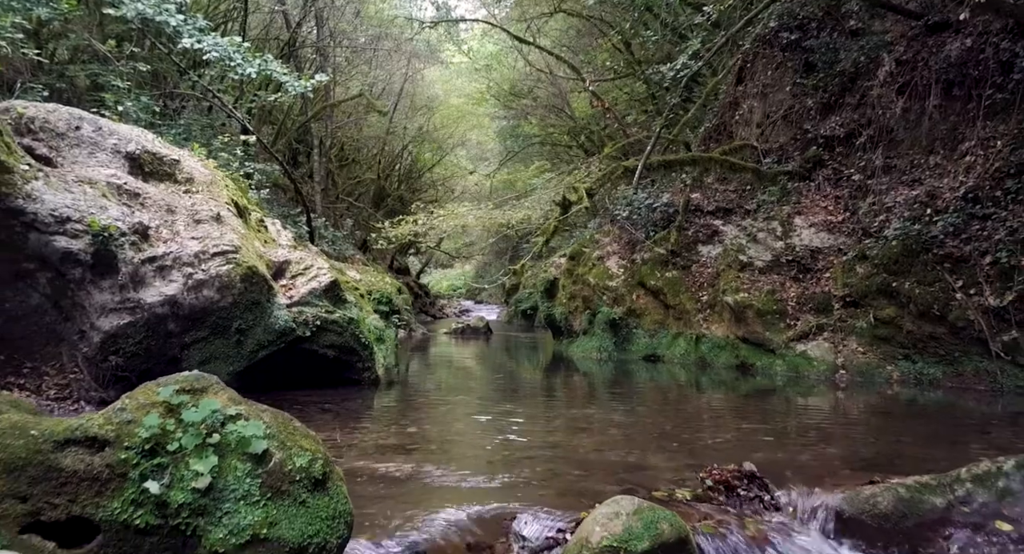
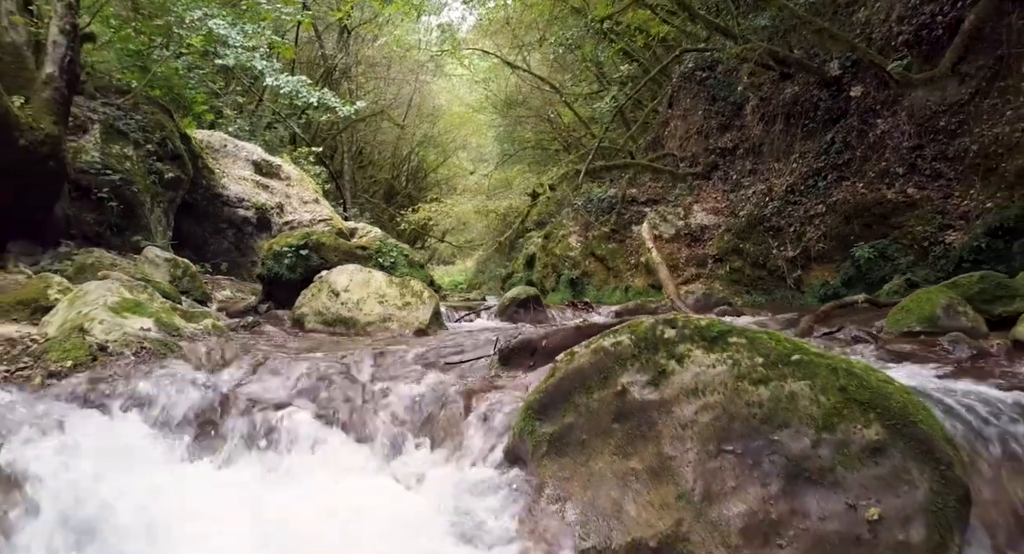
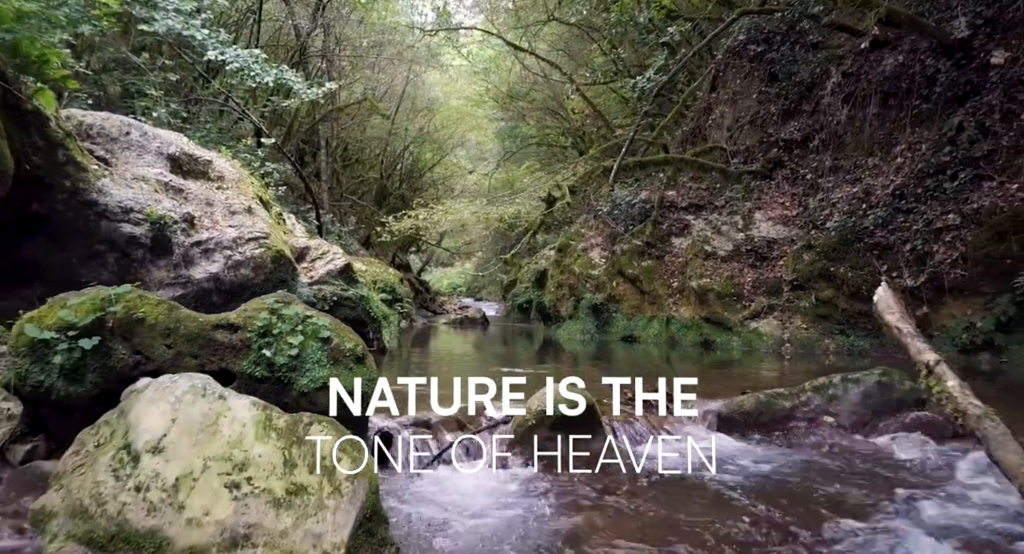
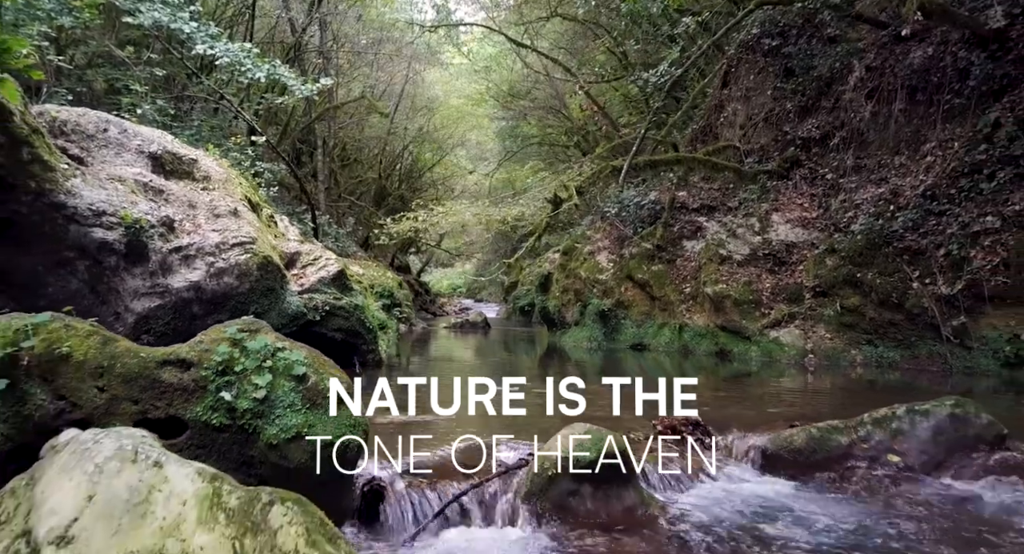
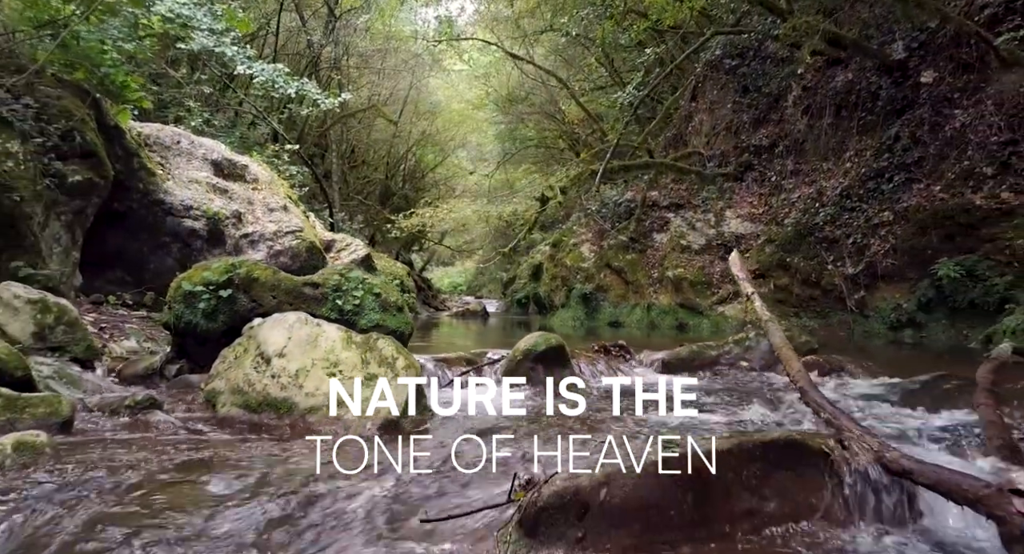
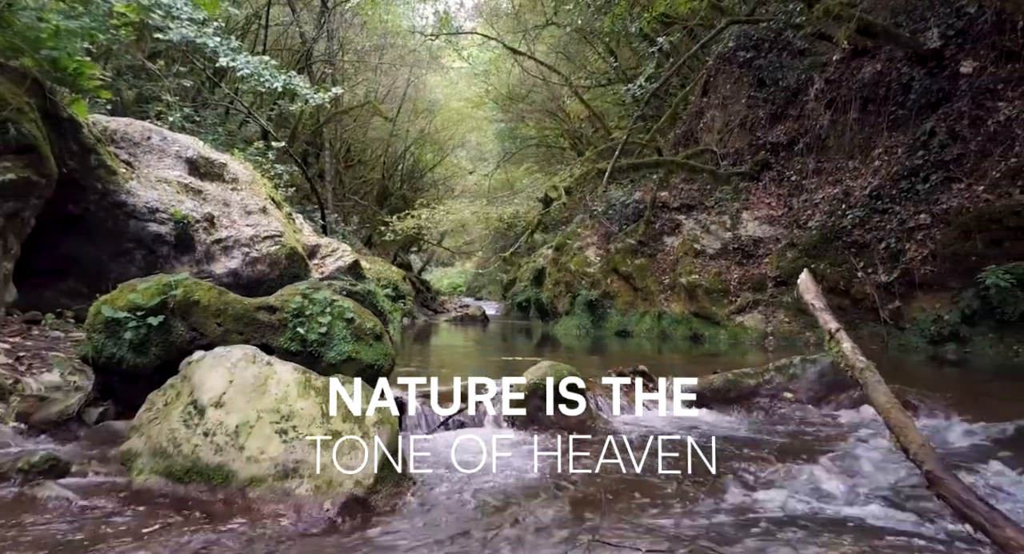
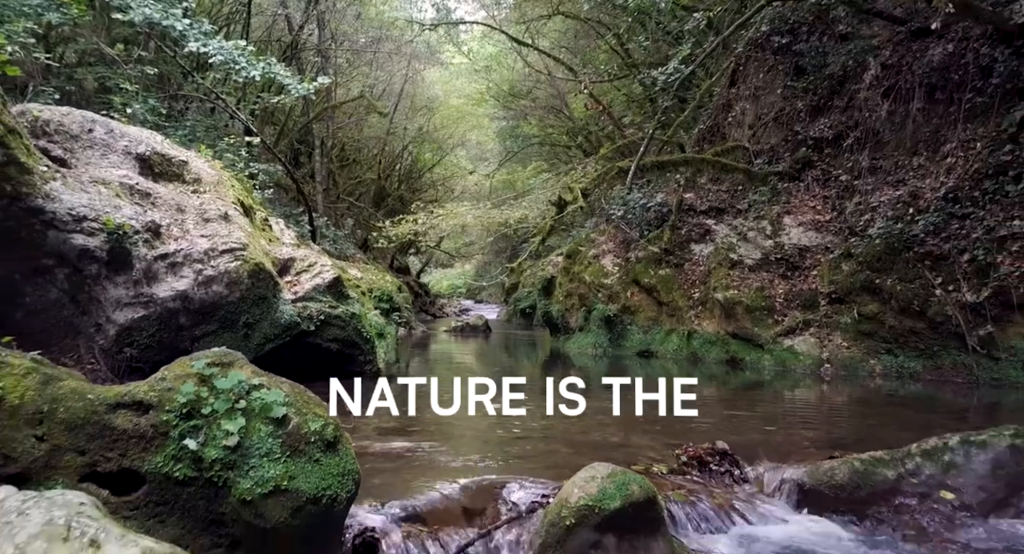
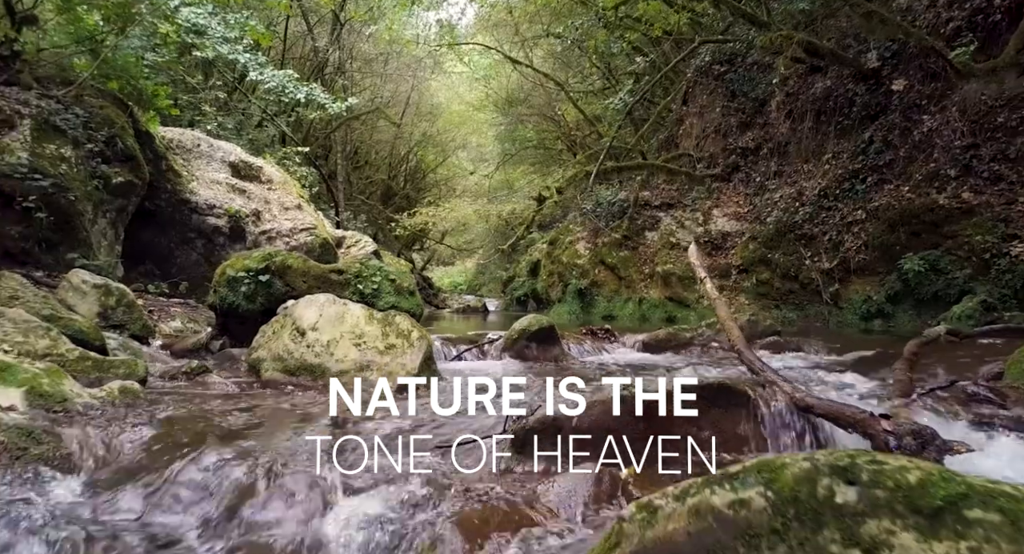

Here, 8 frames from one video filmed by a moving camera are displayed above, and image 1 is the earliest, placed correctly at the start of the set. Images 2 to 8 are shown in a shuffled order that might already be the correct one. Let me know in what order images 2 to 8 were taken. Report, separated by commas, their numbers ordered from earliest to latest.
7, 4, 3, 6, 5, 8, 2
